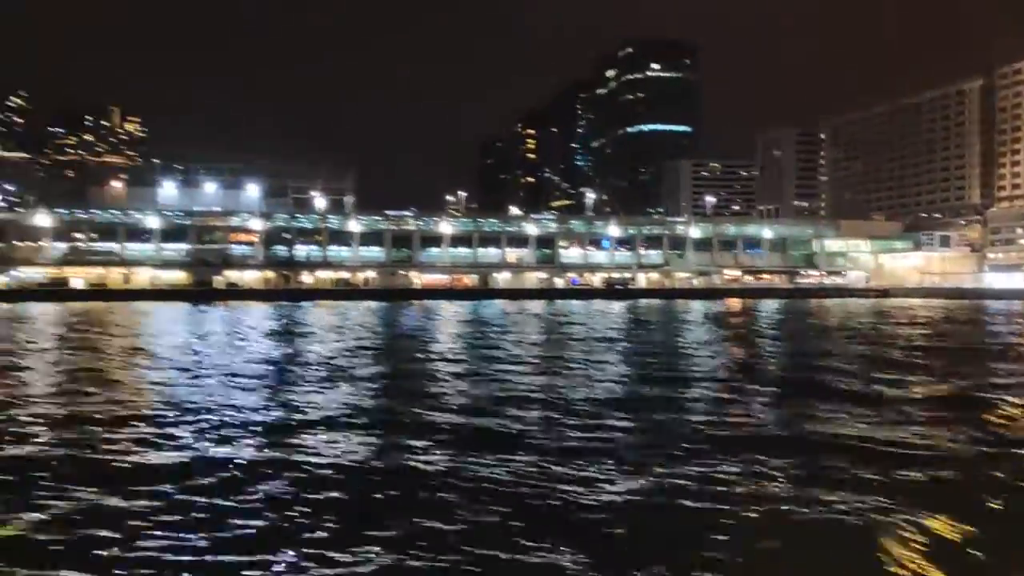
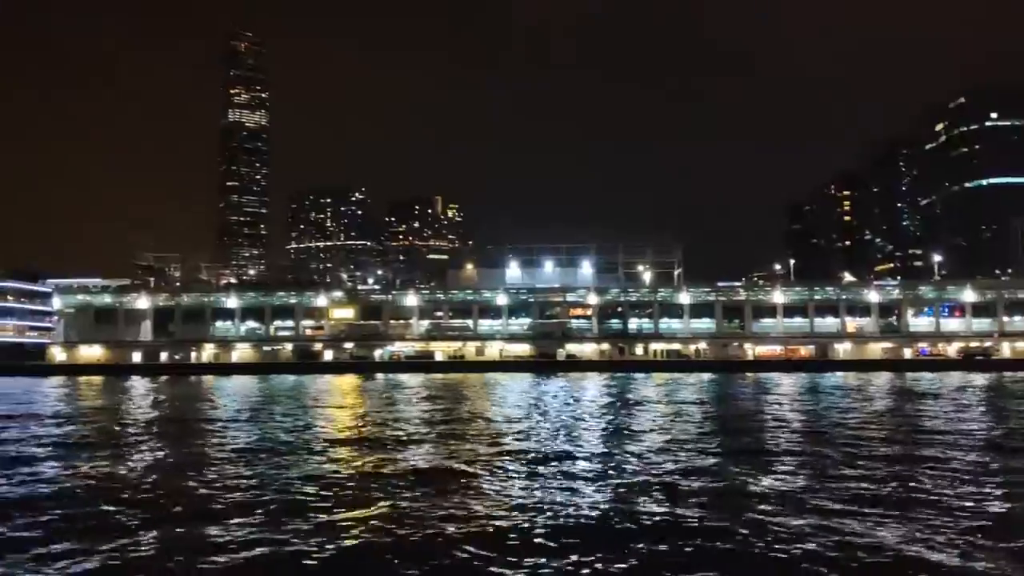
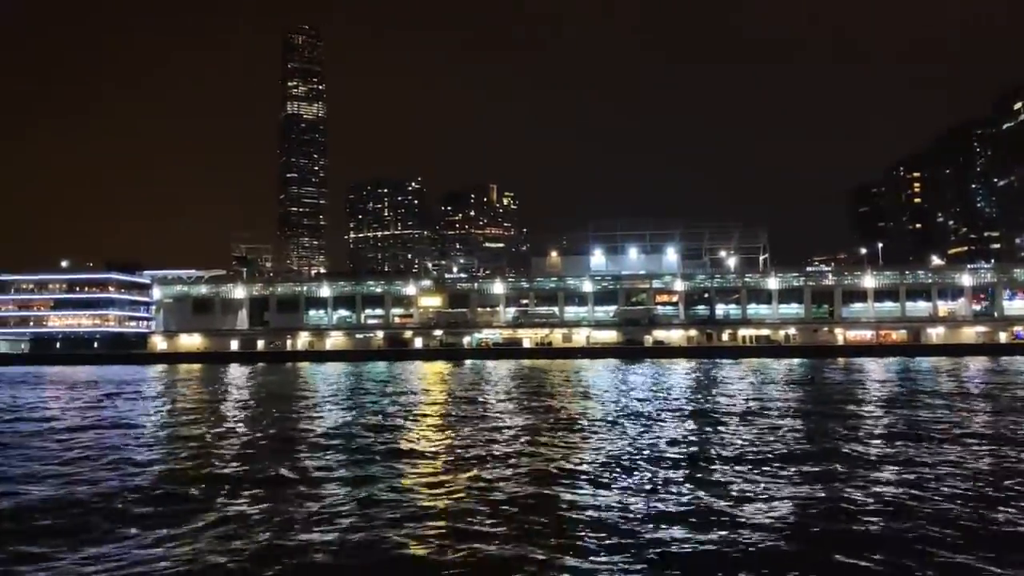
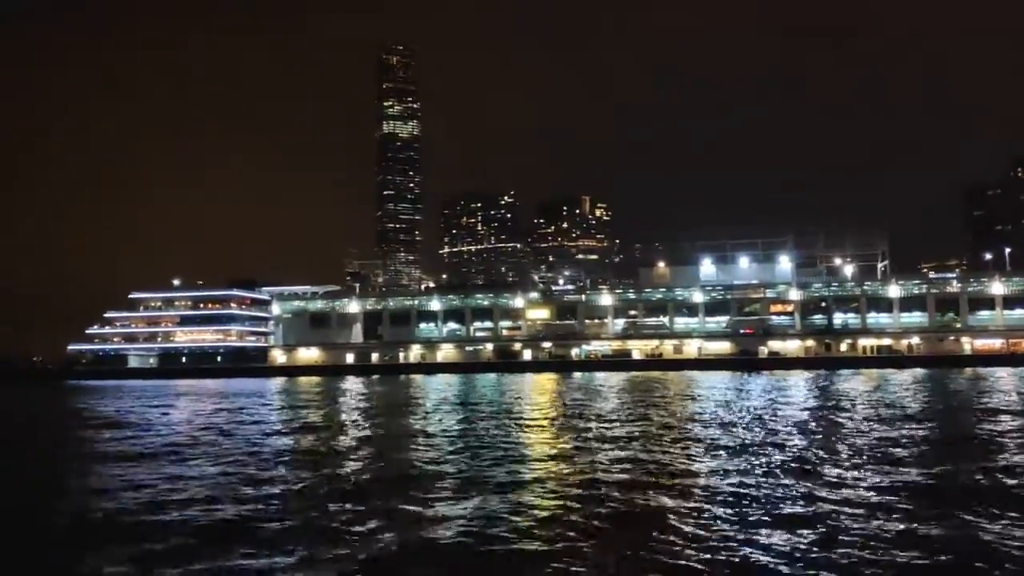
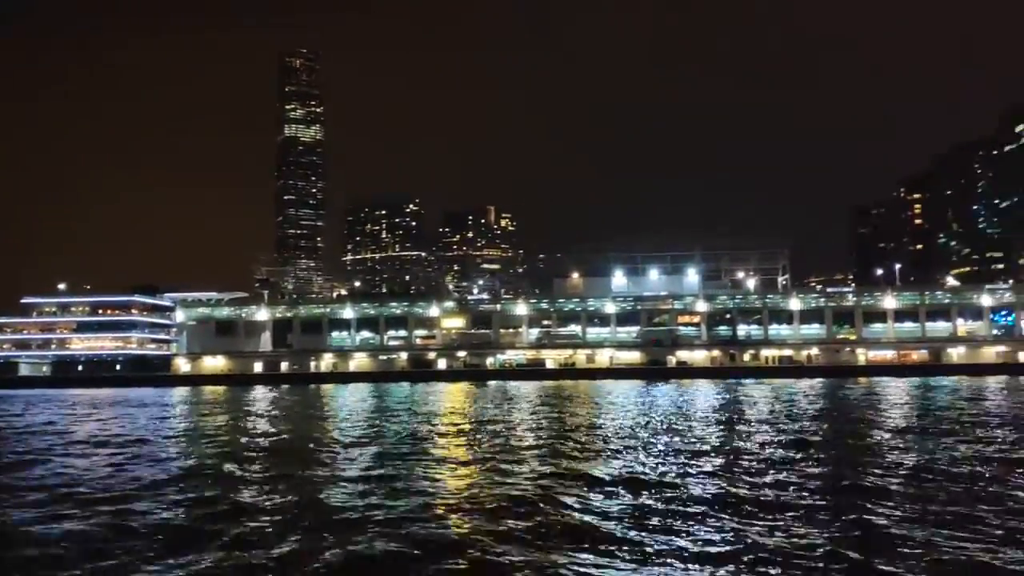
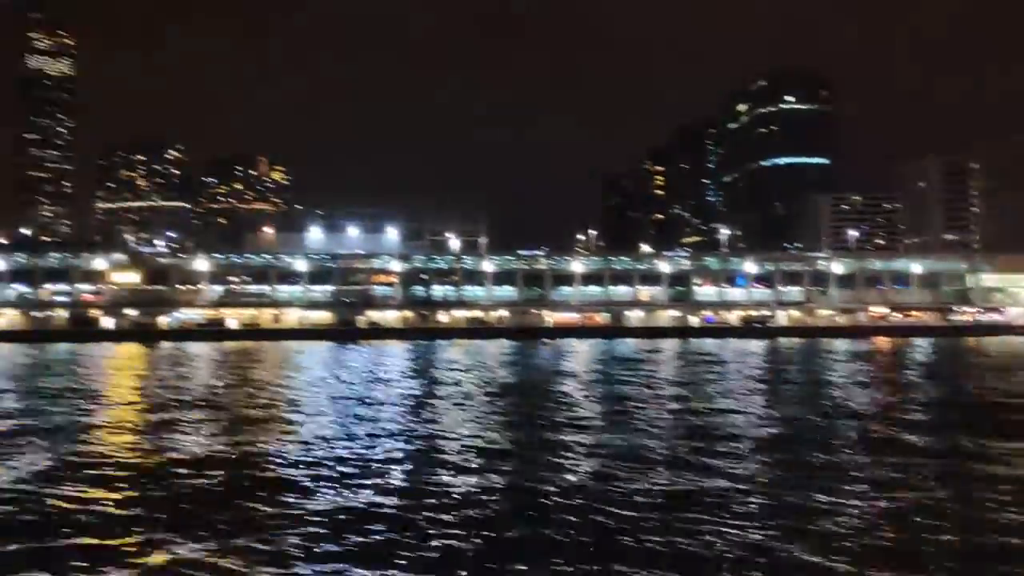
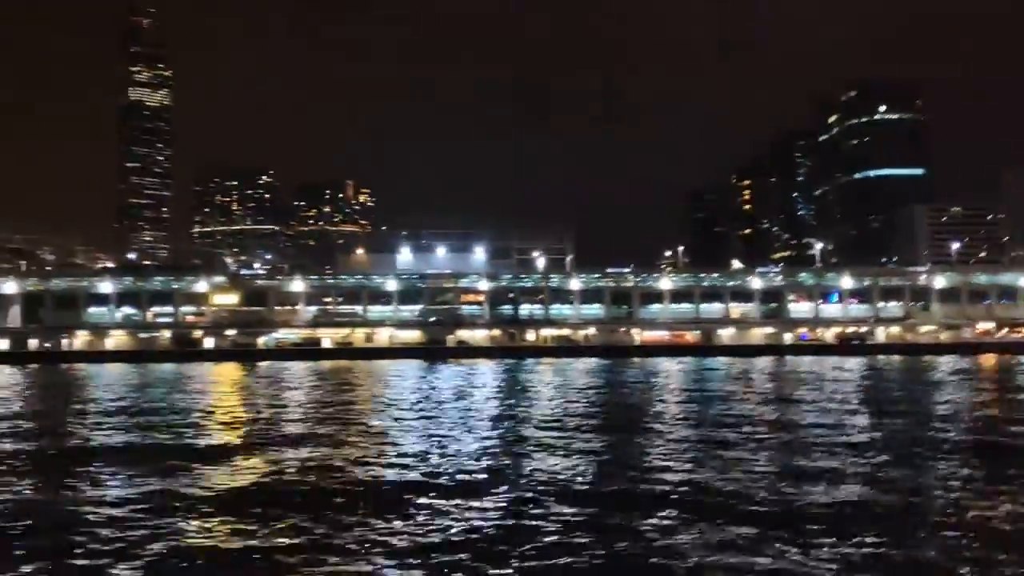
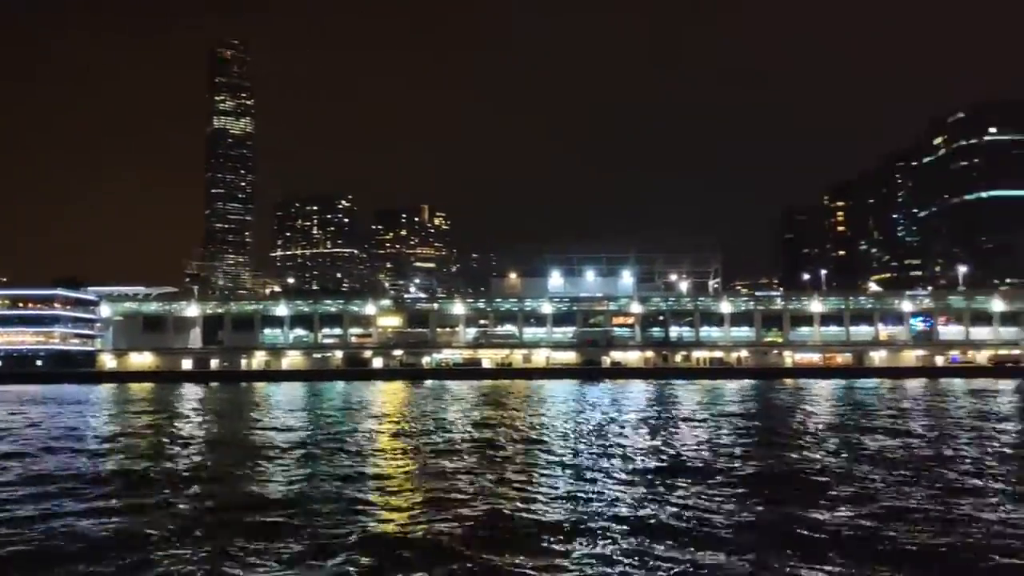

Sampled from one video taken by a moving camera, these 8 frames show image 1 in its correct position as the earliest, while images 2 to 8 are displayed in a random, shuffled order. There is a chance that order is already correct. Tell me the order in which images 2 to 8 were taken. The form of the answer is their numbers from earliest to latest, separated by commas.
6, 7, 2, 3, 4, 5, 8
